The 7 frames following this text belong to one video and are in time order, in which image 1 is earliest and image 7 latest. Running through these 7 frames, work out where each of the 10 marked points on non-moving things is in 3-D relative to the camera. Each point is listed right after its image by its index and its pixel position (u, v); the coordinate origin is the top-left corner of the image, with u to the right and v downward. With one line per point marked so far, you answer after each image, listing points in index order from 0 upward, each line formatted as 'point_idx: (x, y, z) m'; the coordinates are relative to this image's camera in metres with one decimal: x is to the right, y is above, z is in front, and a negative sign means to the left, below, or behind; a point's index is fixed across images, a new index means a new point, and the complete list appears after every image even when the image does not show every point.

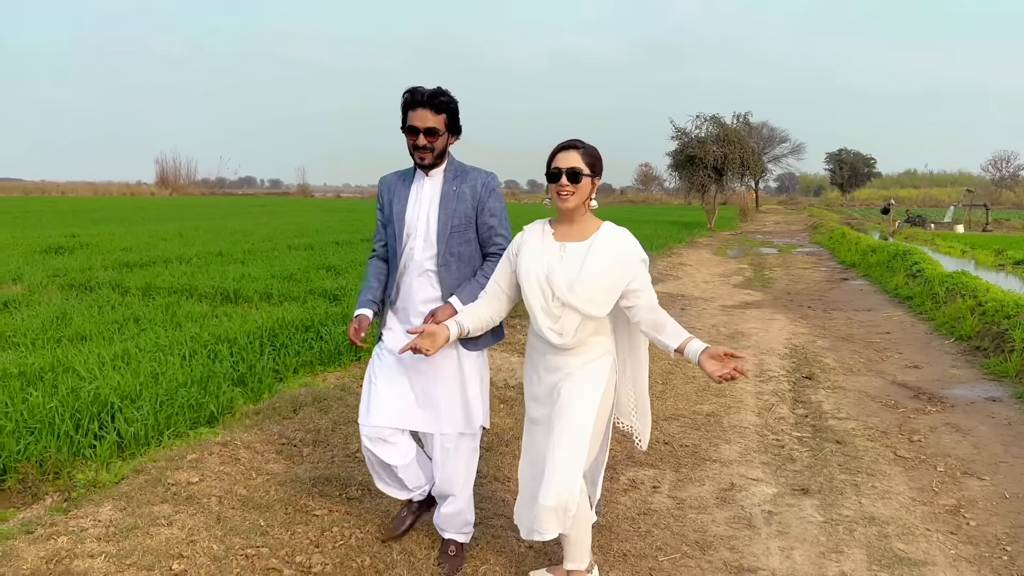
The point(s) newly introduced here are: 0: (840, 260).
0: (+6.2, +0.5, +16.5) m
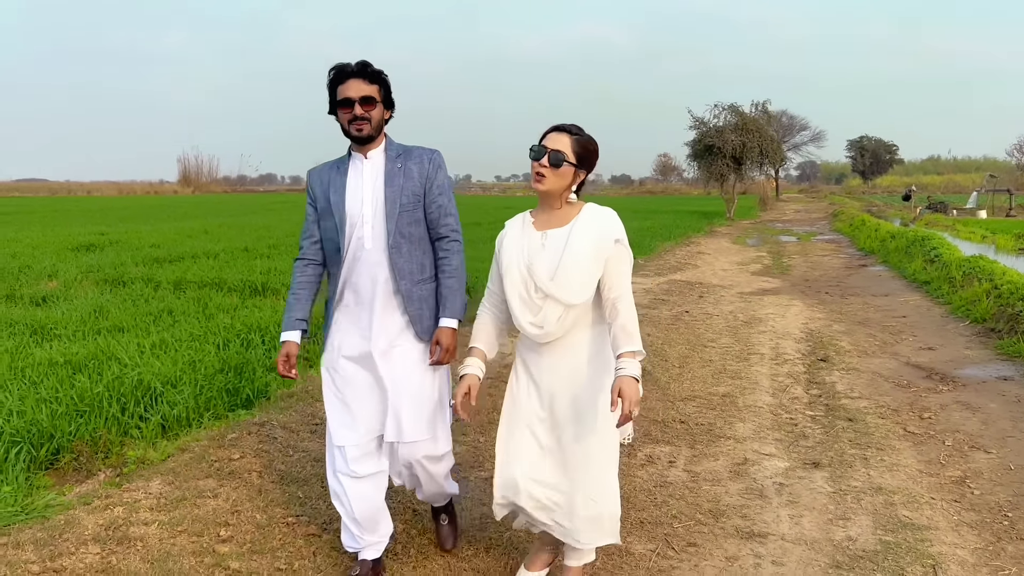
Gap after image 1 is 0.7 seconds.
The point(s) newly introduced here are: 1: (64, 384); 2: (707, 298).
0: (+6.6, +0.8, +16.5) m
1: (-2.4, -0.5, +4.6) m
2: (+2.2, -0.1, +9.7) m
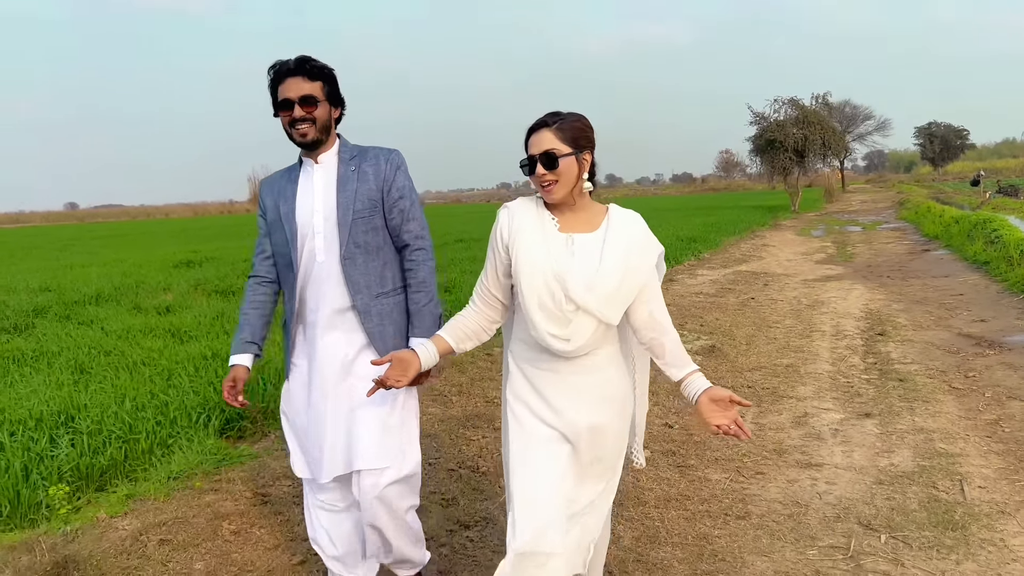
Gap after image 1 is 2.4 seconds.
0: (+7.9, +1.0, +16.7) m
1: (-1.8, -0.5, +5.5) m
2: (+3.1, 0.0, +10.3) m
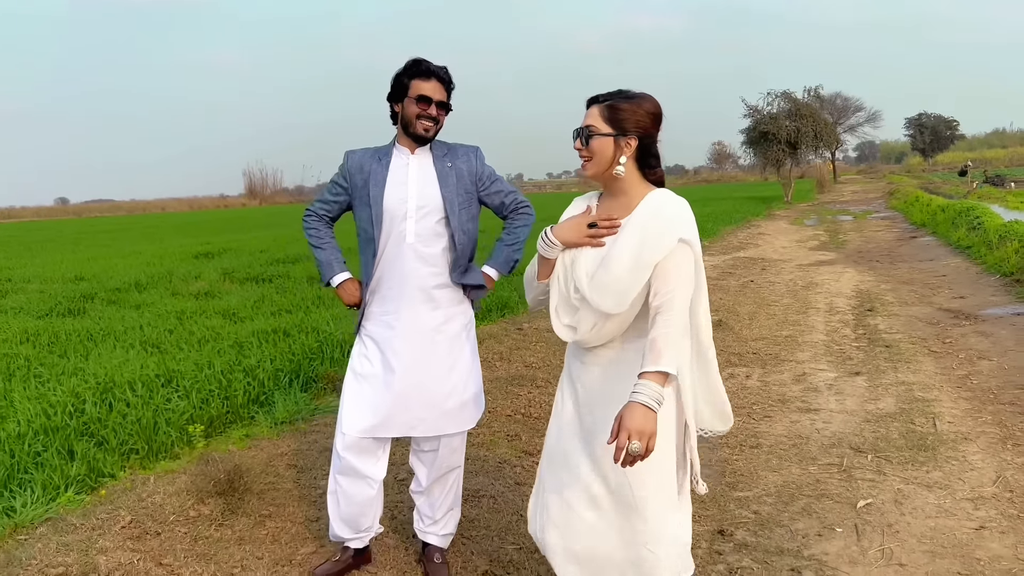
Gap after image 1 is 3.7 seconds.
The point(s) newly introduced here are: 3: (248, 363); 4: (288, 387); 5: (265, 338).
0: (+8.0, +1.3, +17.5) m
1: (-1.6, -0.4, +6.2) m
2: (+3.2, +0.2, +11.0) m
3: (-1.7, -0.5, +5.6) m
4: (-1.3, -0.6, +5.1) m
5: (-1.8, -0.4, +6.6) m
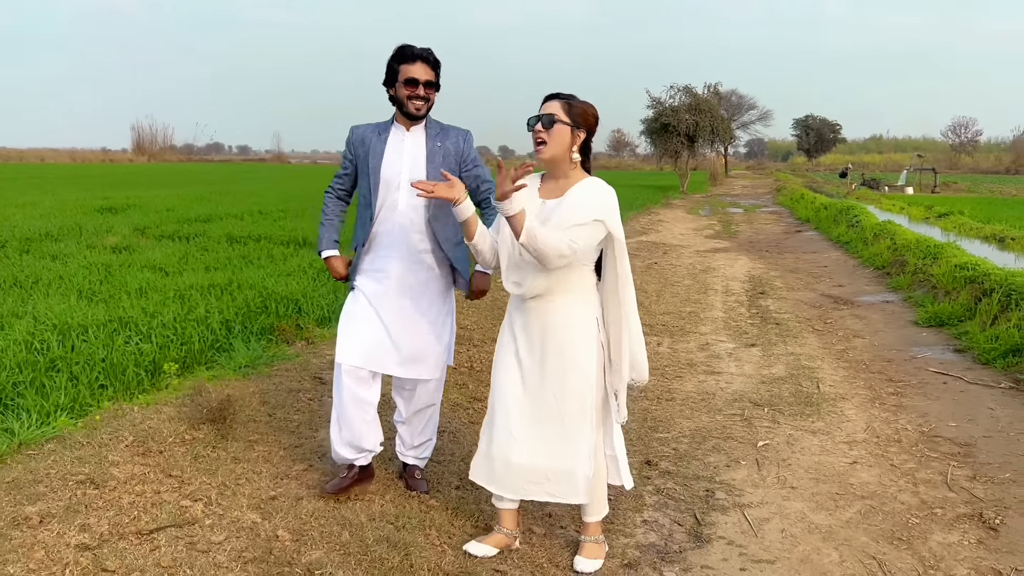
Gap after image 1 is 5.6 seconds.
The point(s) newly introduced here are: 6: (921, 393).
0: (+6.2, +1.5, +18.8) m
1: (-2.1, -0.1, +6.5) m
2: (+2.1, +0.5, +11.8) m
3: (-2.1, -0.2, +5.8) m
4: (-1.7, -0.3, +5.4) m
5: (-2.4, 0.0, +6.8) m
6: (+2.2, -0.6, +4.6) m
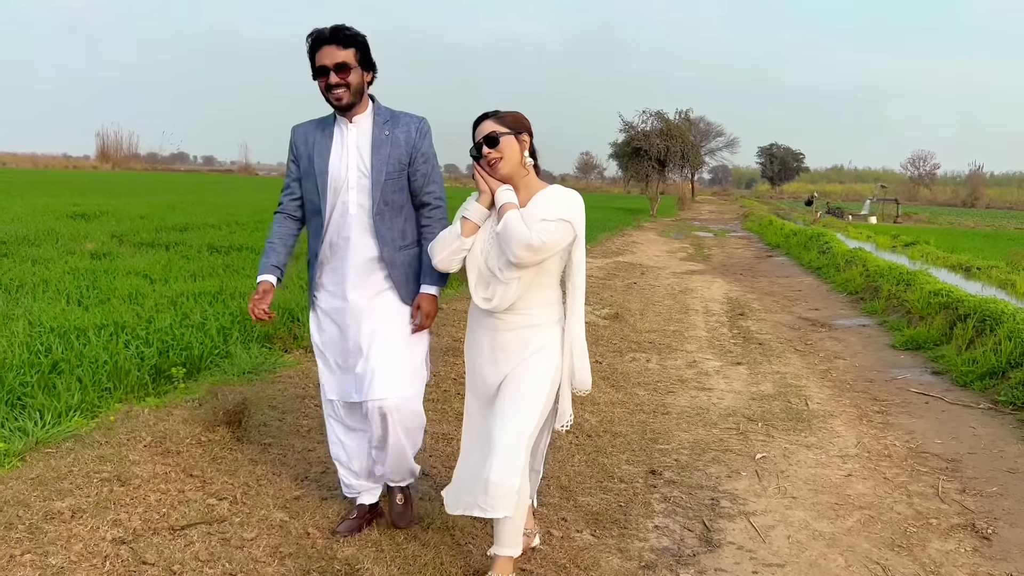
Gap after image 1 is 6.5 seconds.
0: (+5.6, +1.0, +19.2) m
1: (-2.2, -0.1, +6.5) m
2: (+1.9, +0.2, +12.0) m
3: (-2.1, -0.2, +5.9) m
4: (-1.7, -0.4, +5.5) m
5: (-2.5, -0.1, +6.8) m
6: (+2.2, -0.7, +4.8) m
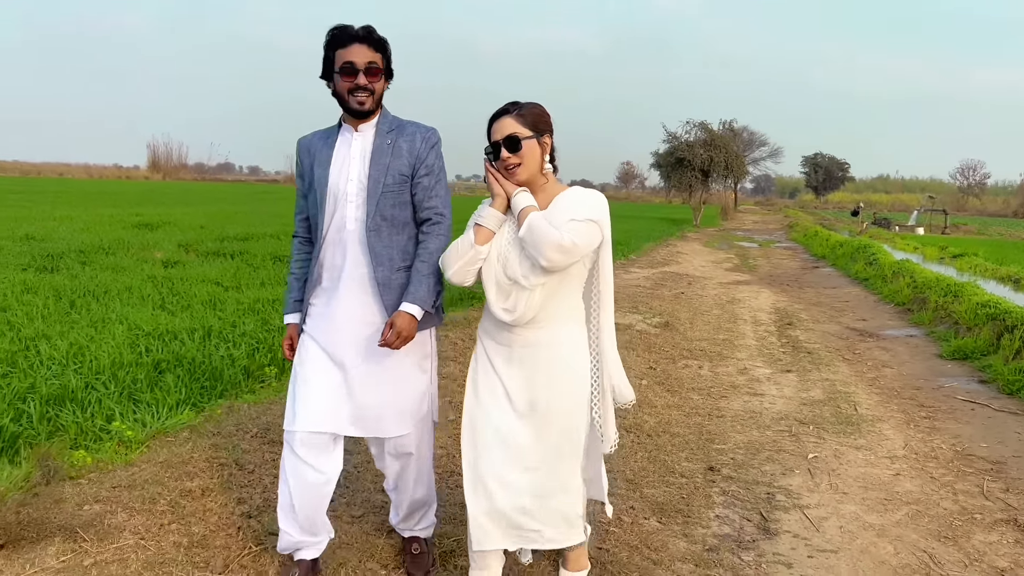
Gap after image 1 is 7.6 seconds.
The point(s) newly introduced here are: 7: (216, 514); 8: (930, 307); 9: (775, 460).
0: (+6.6, +0.8, +19.2) m
1: (-1.7, -0.2, +6.9) m
2: (+2.6, 0.0, +12.3) m
3: (-1.7, -0.3, +6.3) m
4: (-1.3, -0.4, +5.9) m
5: (-2.0, -0.1, +7.2) m
6: (+2.5, -0.7, +5.0) m
7: (-1.0, -0.8, +2.9) m
8: (+4.2, -0.2, +8.8) m
9: (+1.3, -0.8, +4.2) m
